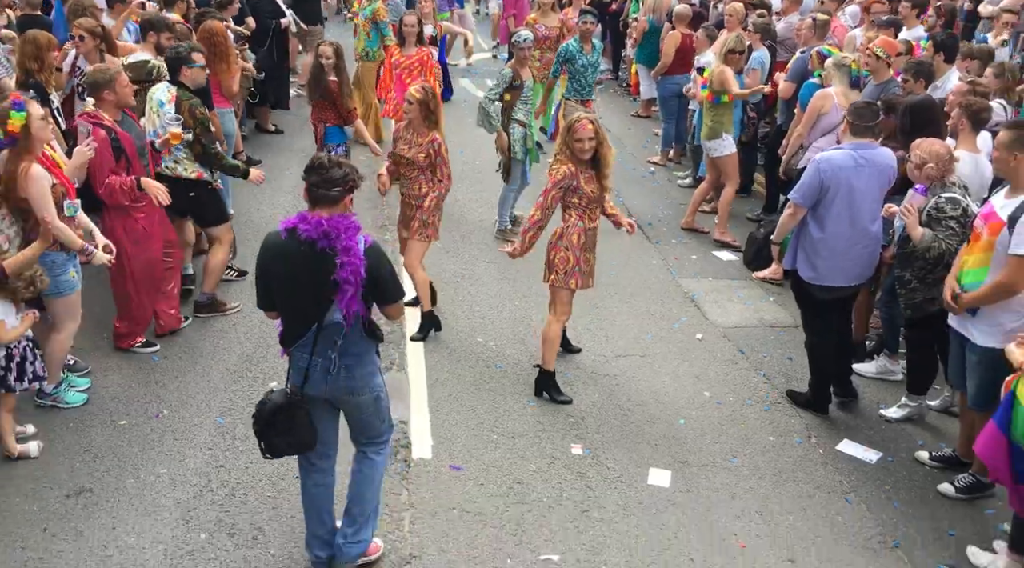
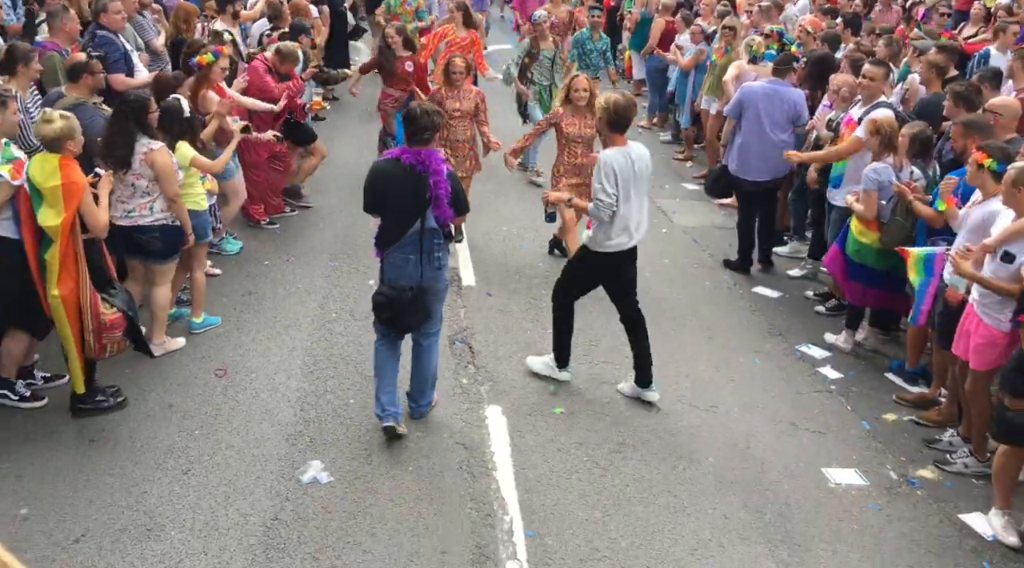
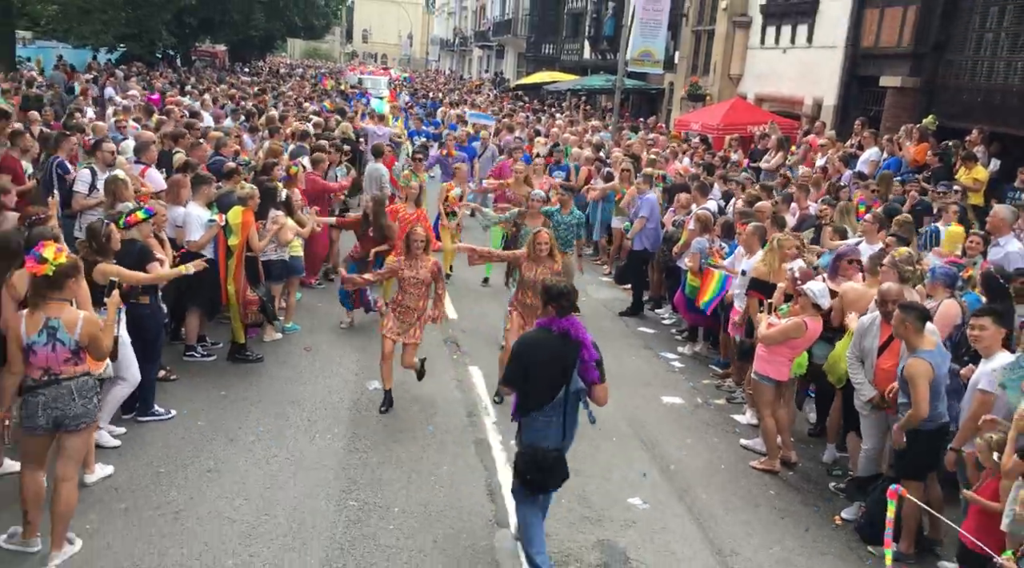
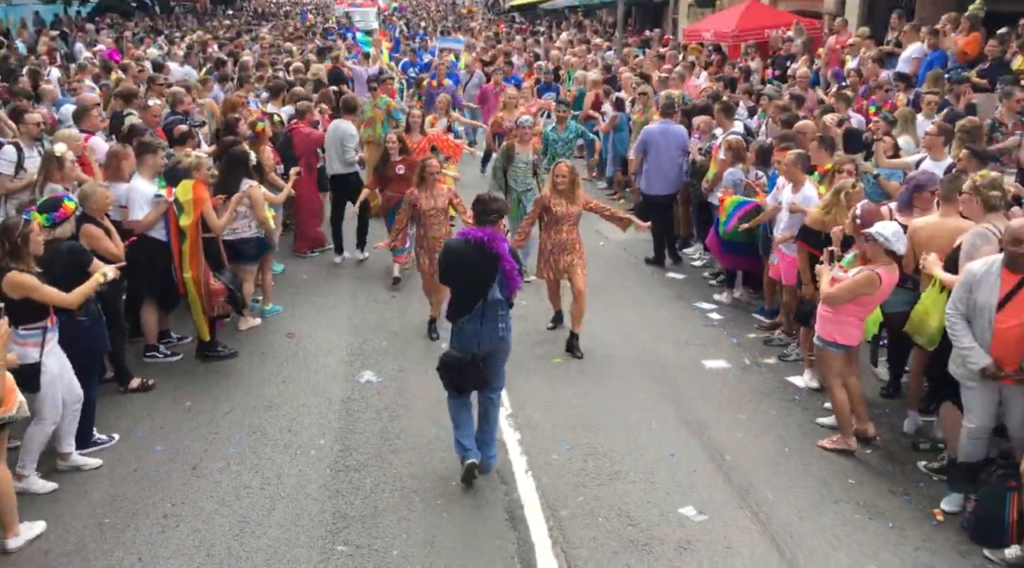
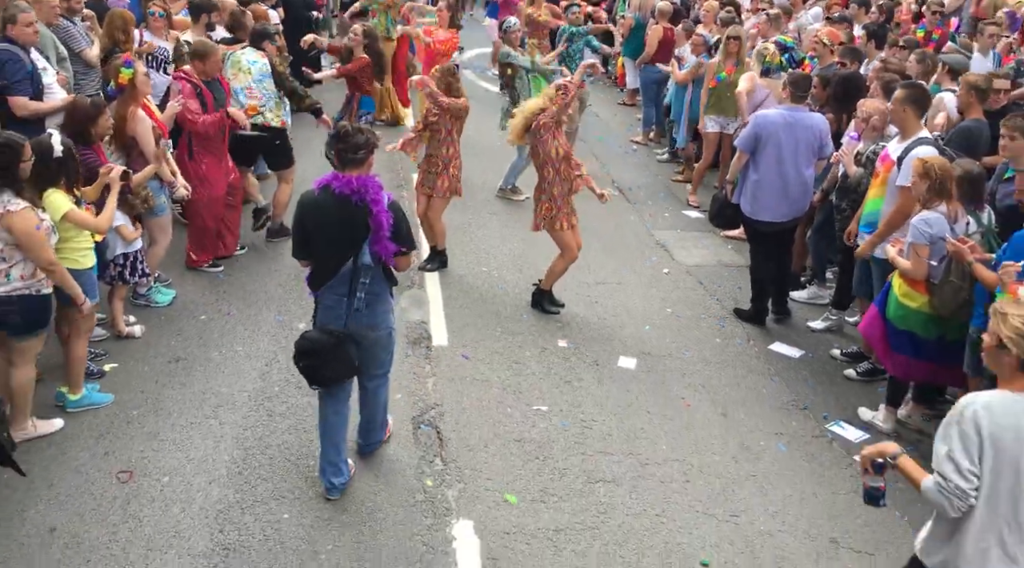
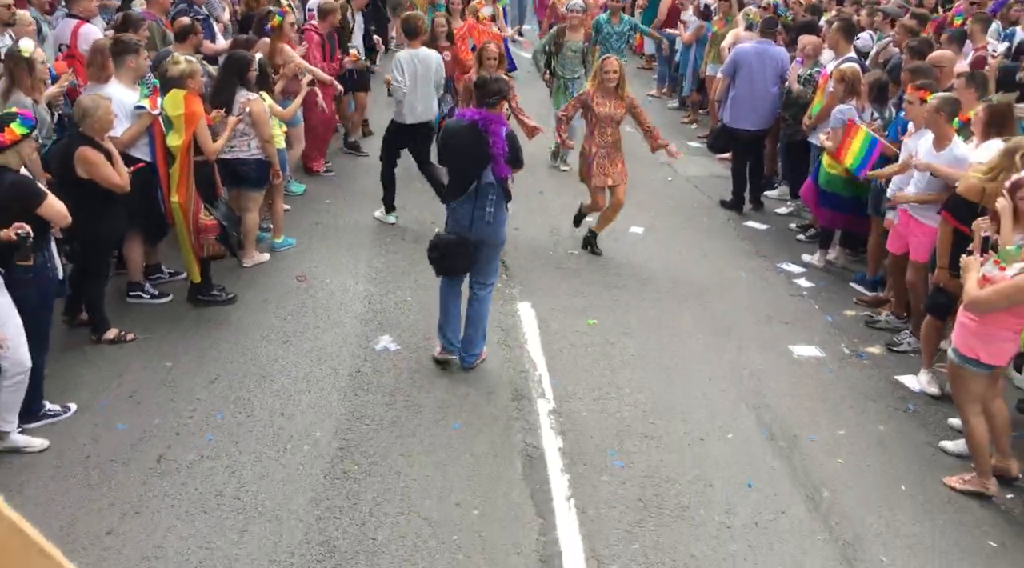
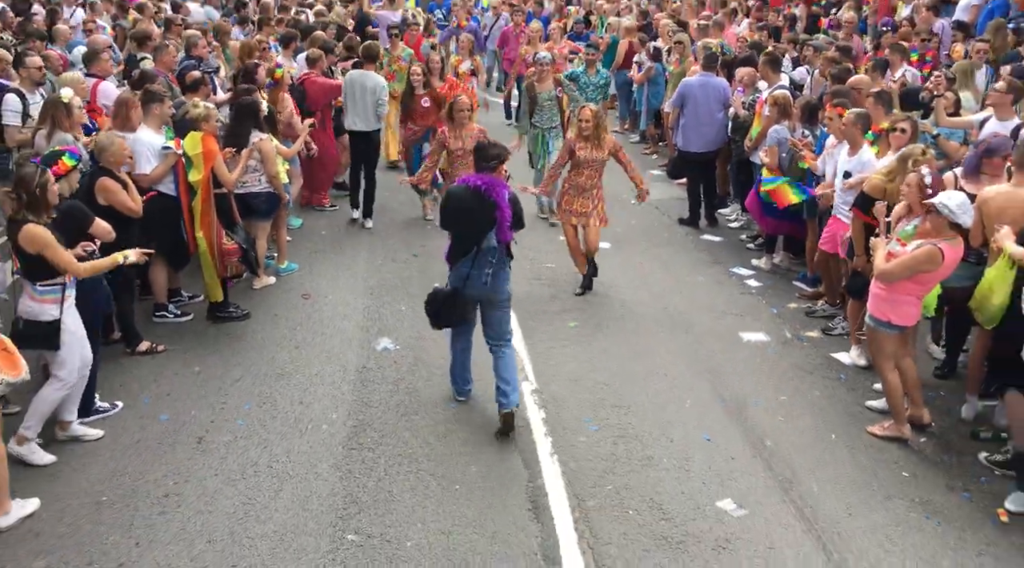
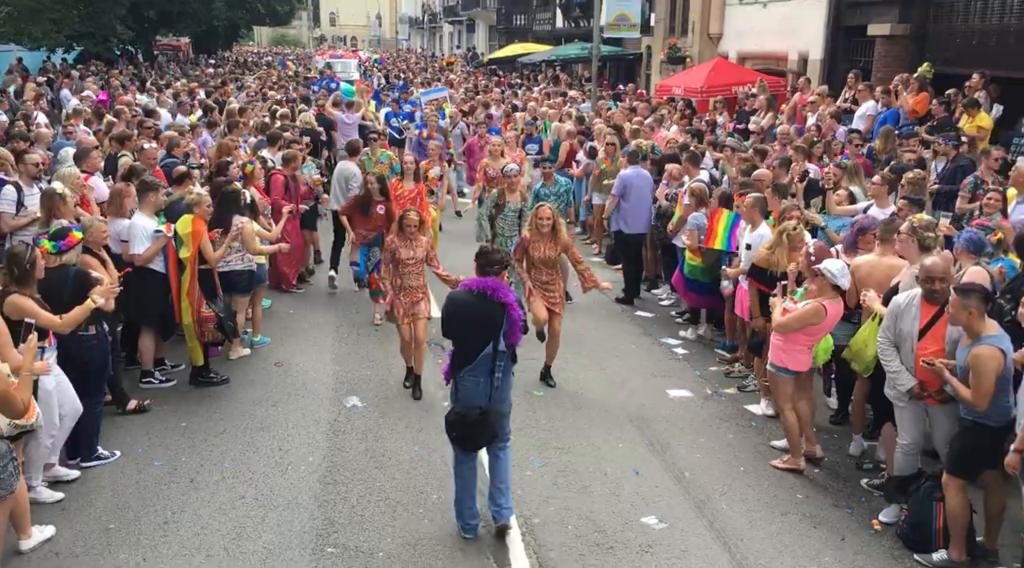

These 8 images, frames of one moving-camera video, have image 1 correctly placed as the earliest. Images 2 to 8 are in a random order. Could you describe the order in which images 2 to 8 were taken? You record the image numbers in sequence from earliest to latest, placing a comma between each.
5, 2, 6, 7, 4, 8, 3
